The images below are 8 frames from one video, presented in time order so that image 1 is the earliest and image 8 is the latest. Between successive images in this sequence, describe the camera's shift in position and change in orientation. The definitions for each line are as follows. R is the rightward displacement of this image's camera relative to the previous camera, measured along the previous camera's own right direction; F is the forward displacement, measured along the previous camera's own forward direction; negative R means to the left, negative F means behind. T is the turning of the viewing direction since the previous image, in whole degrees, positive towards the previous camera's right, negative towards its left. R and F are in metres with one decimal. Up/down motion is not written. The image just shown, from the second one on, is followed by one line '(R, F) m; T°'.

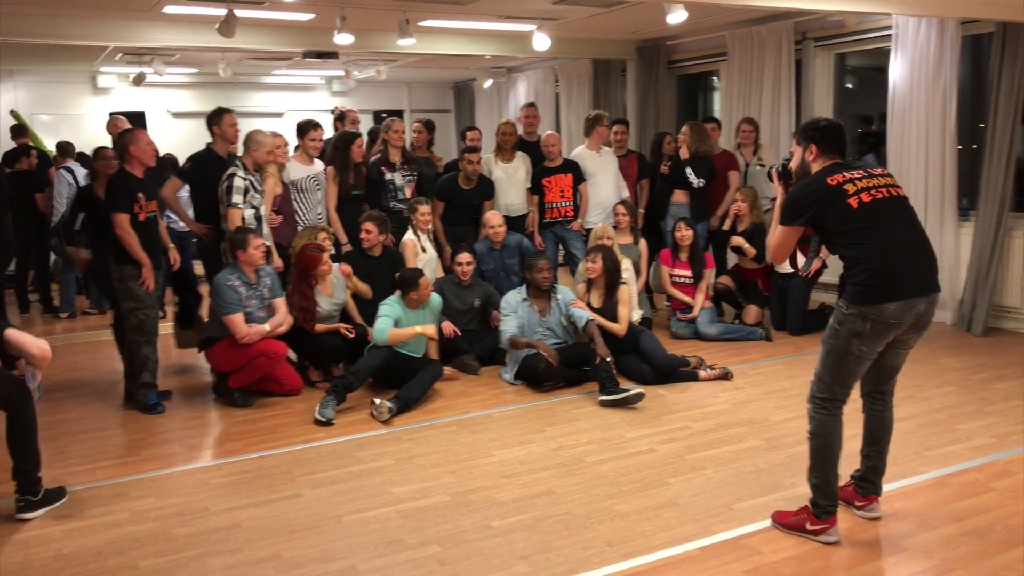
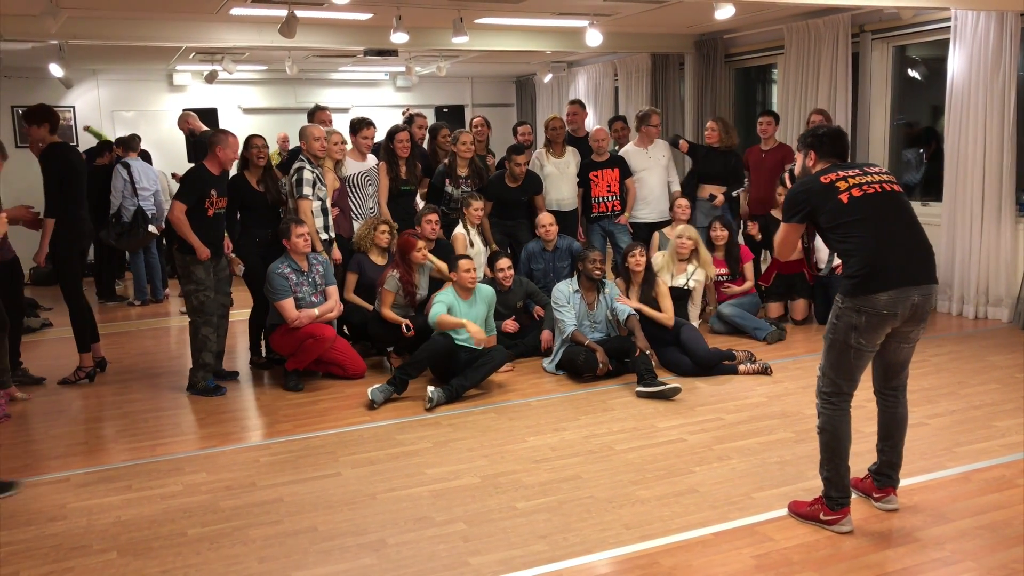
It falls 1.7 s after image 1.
(+0.2, -0.1) m; -5°
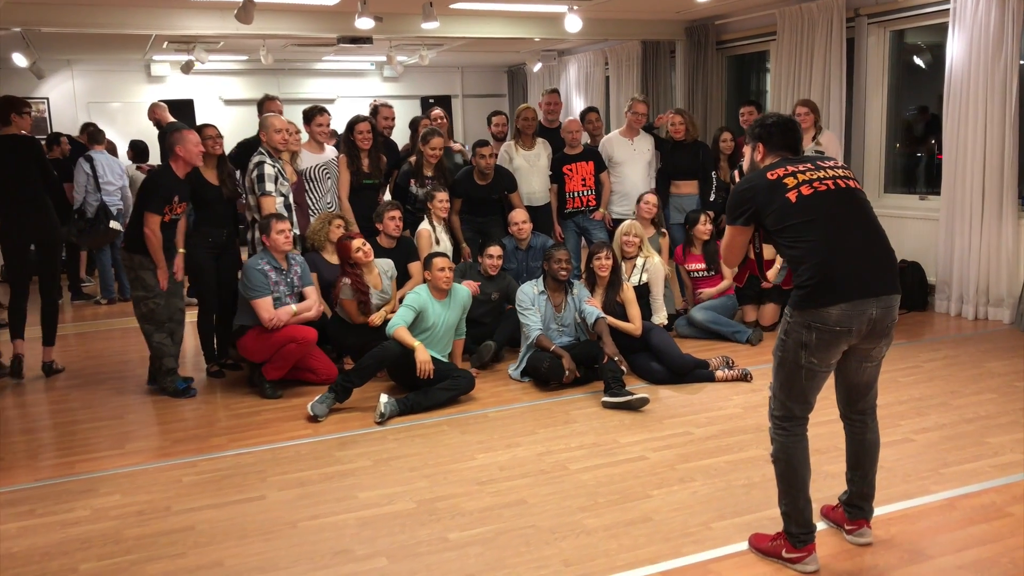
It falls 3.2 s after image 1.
(+0.2, +0.3) m; -1°
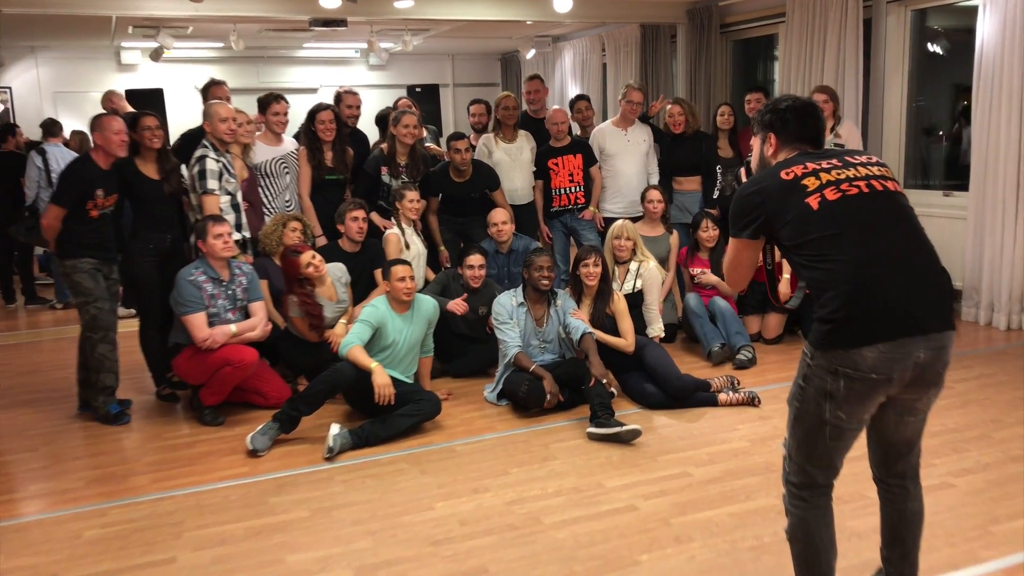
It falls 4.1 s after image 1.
(+0.1, +0.5) m; 0°
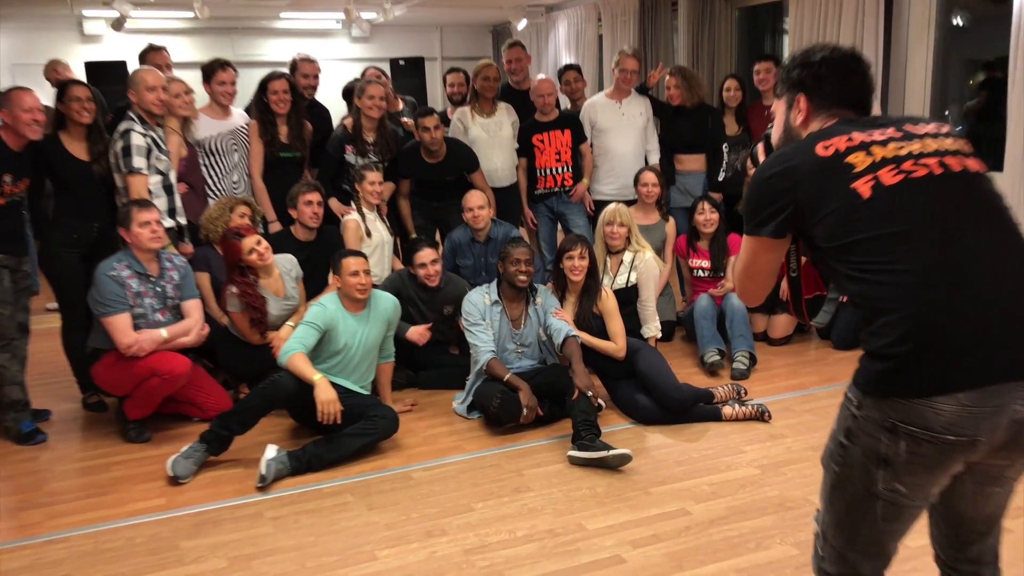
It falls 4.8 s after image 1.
(+0.1, +0.5) m; 0°
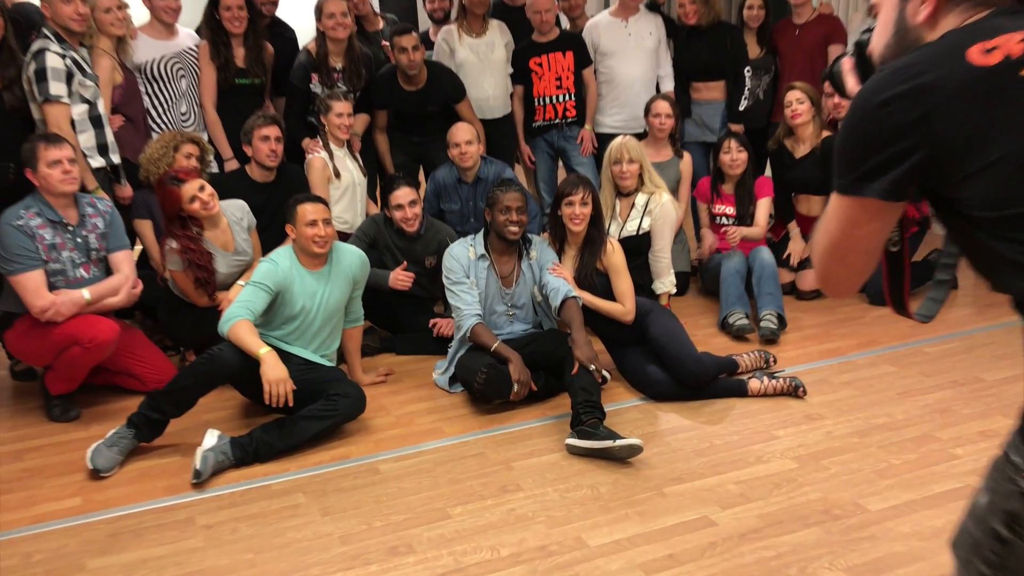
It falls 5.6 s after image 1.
(0.0, +0.5) m; 0°
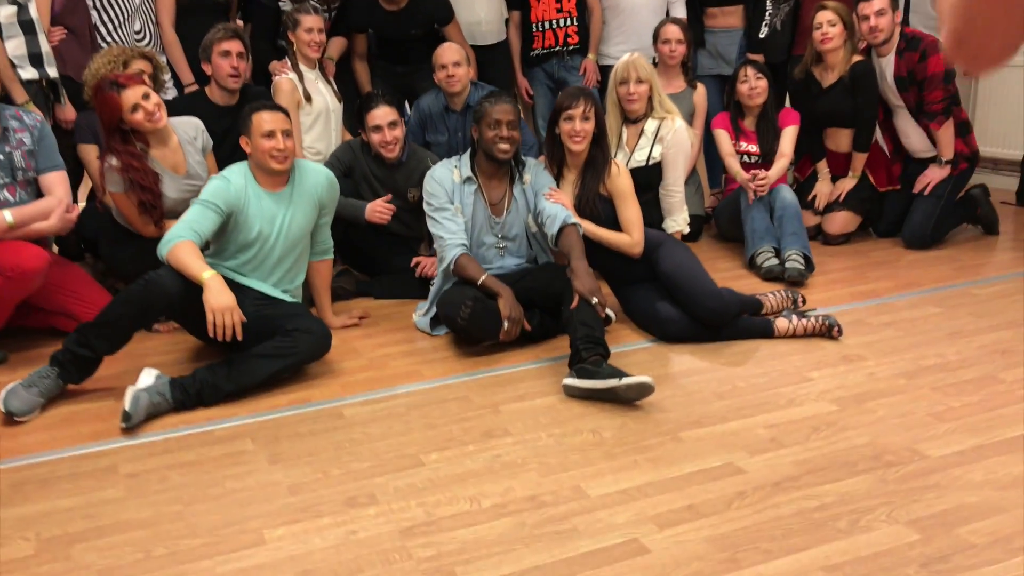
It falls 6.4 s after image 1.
(0.0, +0.4) m; 0°
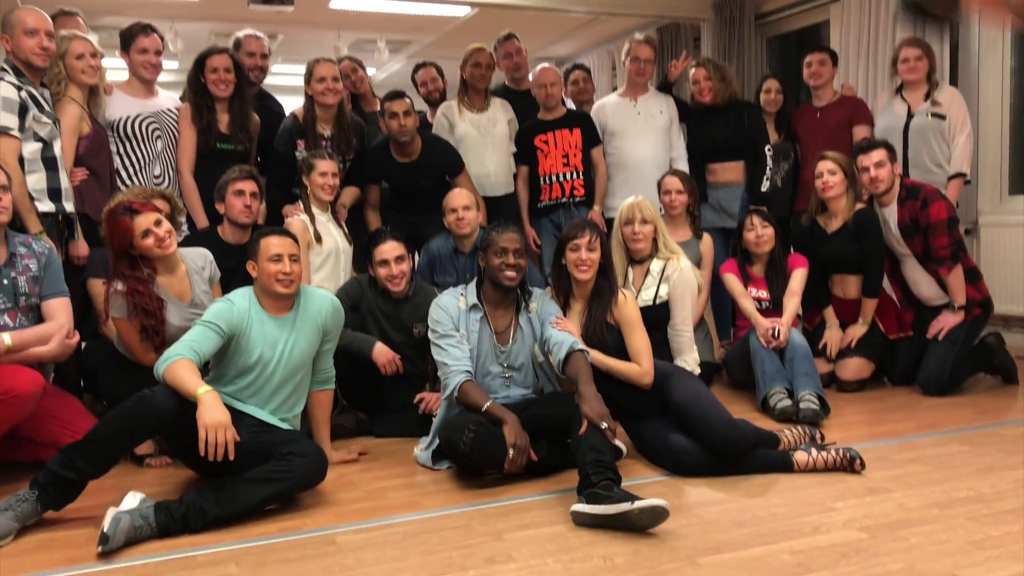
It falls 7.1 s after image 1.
(0.0, +0.1) m; -1°
